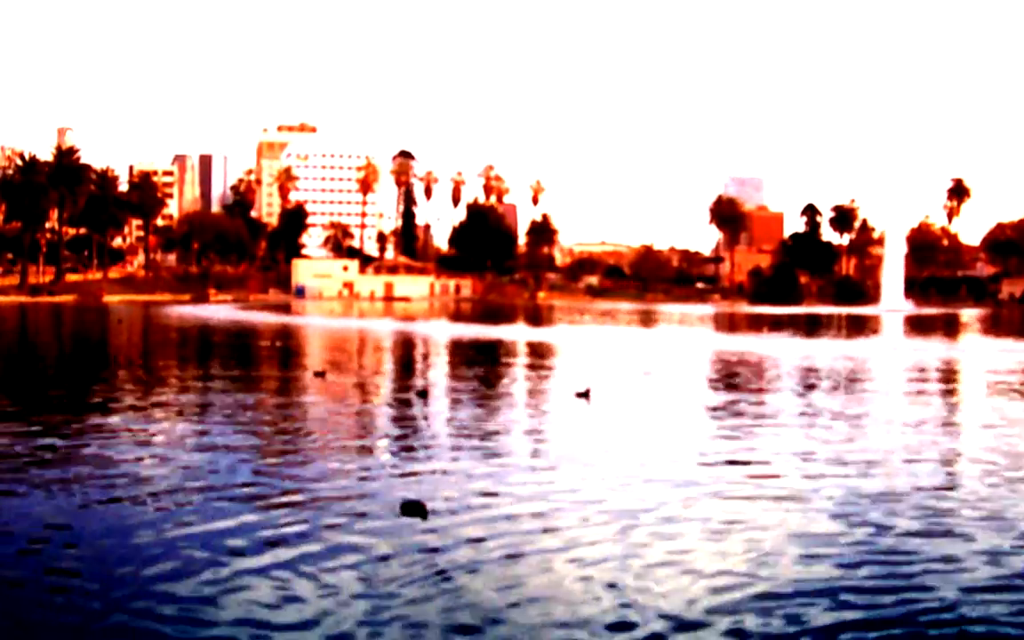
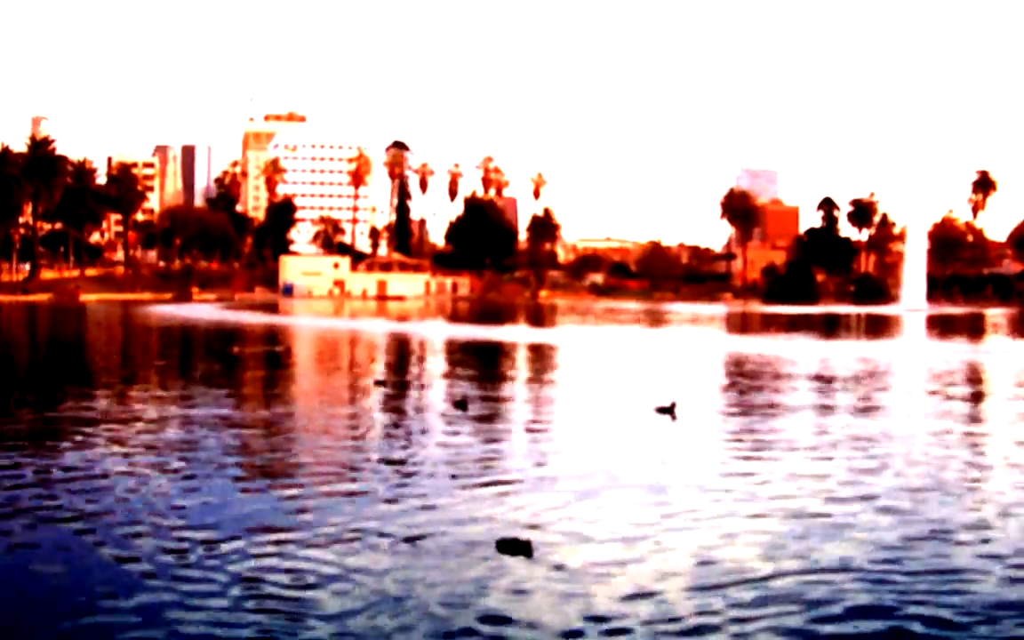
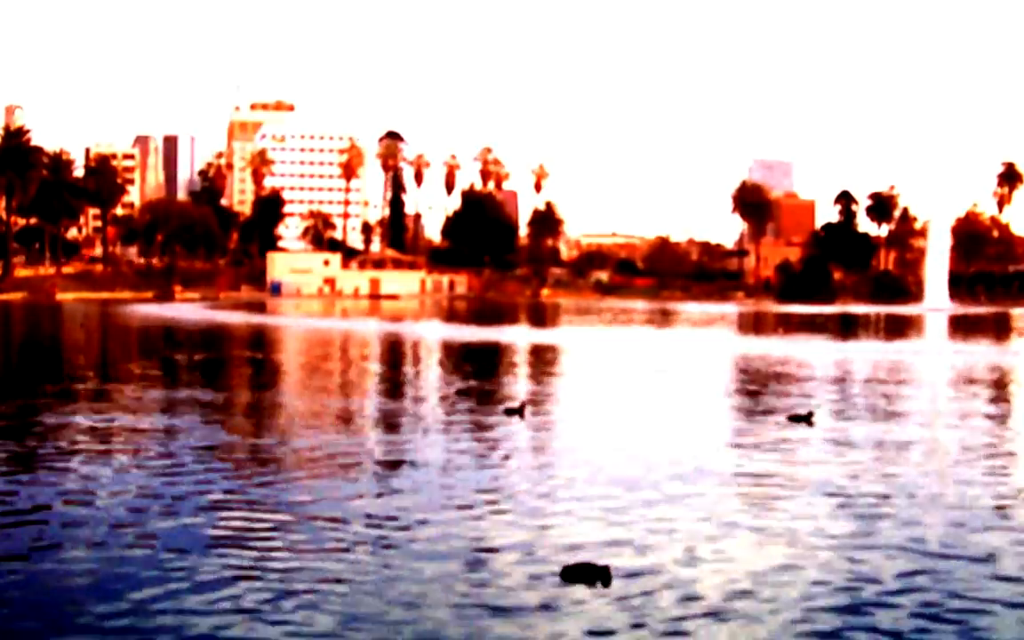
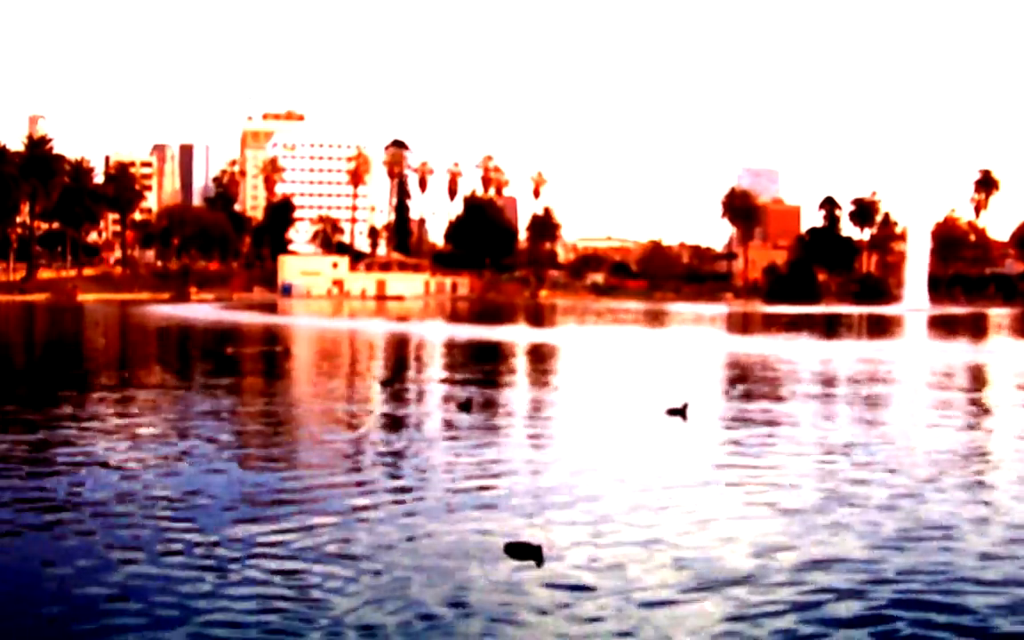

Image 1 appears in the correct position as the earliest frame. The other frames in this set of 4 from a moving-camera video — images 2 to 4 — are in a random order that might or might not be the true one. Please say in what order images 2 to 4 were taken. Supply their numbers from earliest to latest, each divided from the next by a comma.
2, 4, 3
